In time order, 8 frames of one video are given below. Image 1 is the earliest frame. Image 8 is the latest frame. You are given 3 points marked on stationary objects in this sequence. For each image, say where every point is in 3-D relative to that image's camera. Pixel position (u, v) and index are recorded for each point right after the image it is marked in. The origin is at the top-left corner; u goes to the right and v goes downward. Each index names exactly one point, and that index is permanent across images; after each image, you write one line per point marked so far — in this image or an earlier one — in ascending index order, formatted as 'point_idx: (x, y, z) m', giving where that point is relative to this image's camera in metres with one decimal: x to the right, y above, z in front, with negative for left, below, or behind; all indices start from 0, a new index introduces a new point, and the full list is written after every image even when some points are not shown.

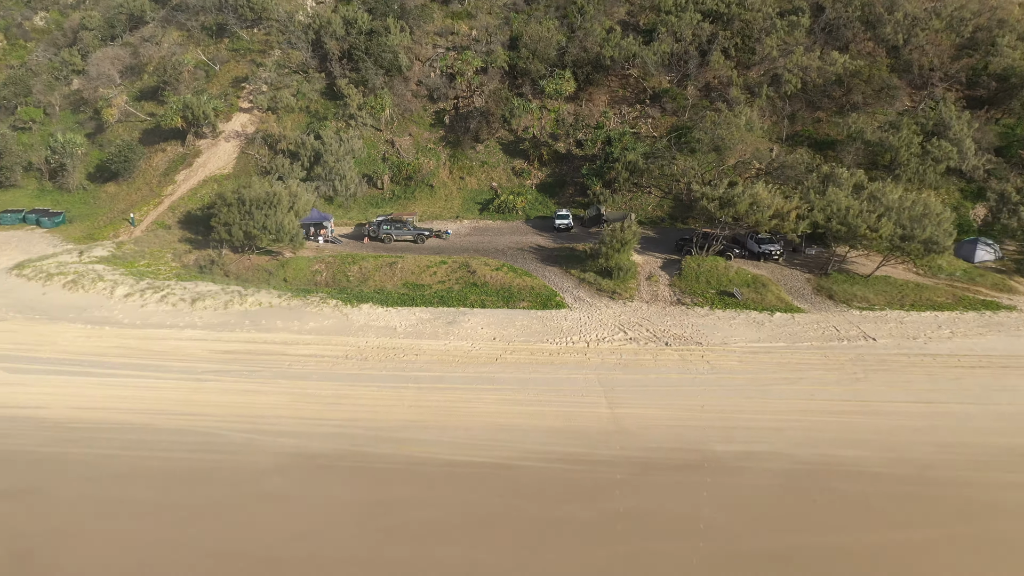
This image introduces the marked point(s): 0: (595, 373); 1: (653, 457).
0: (+0.7, -0.7, +8.4) m
1: (+1.0, -1.2, +6.6) m
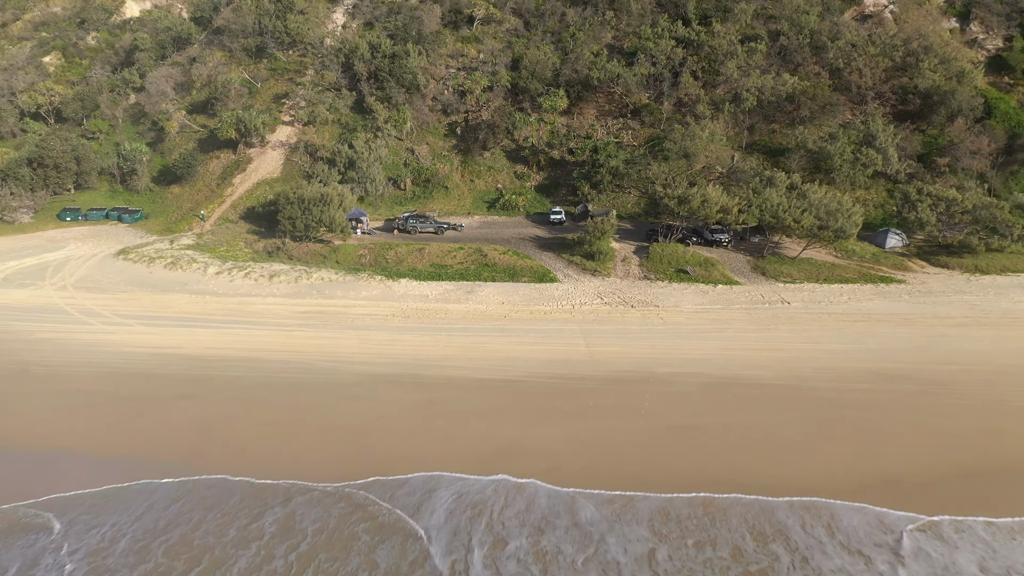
0: (+0.8, -0.4, +11.3) m
1: (+1.0, -0.9, +9.6) m
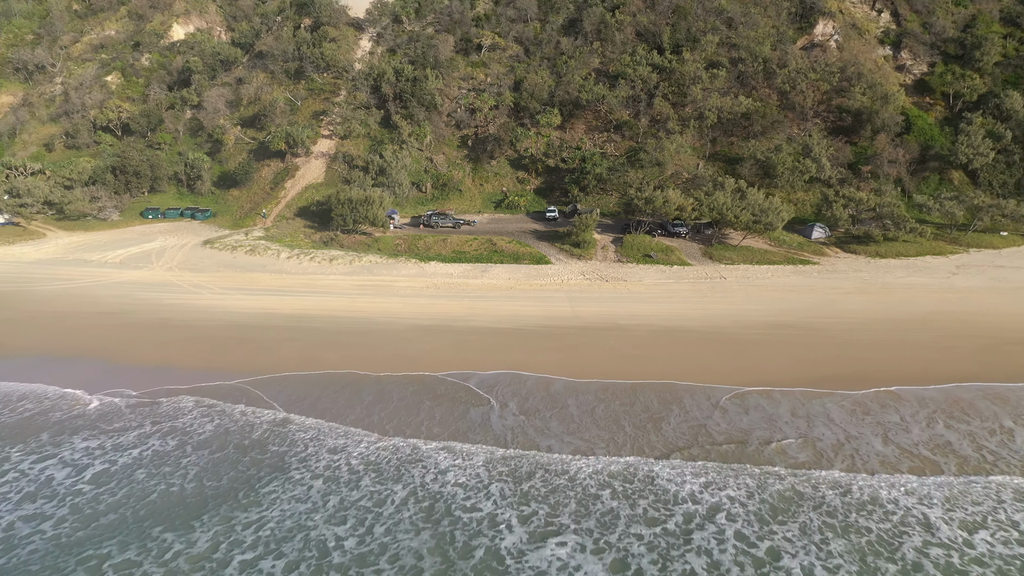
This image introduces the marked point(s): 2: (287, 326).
0: (+0.9, -0.1, +15.2) m
1: (+1.1, -0.5, +13.5) m
2: (-3.2, -0.6, +13.6) m
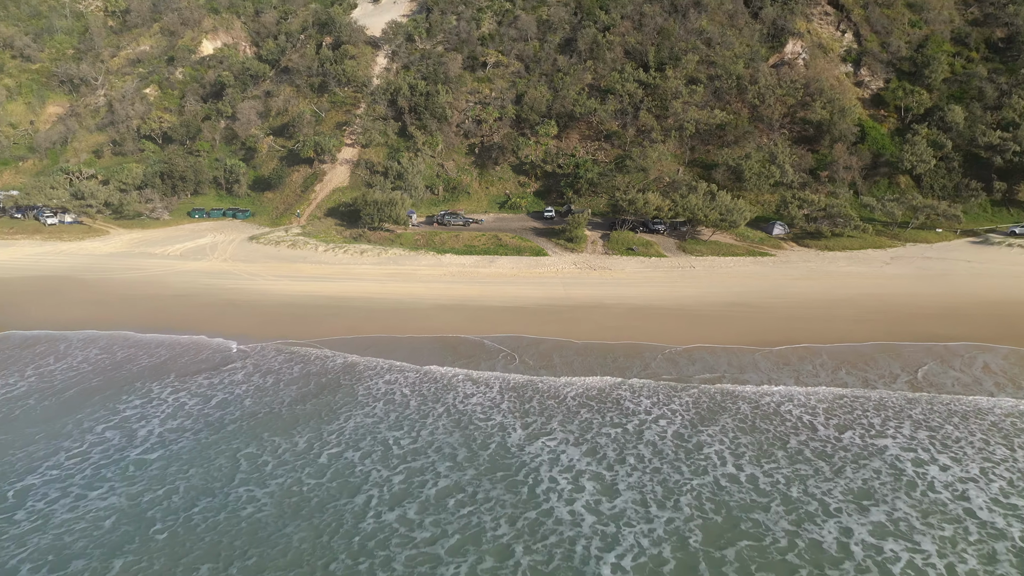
0: (+0.9, +0.2, +18.3) m
1: (+1.2, -0.3, +16.5) m
2: (-3.1, -0.3, +16.6) m
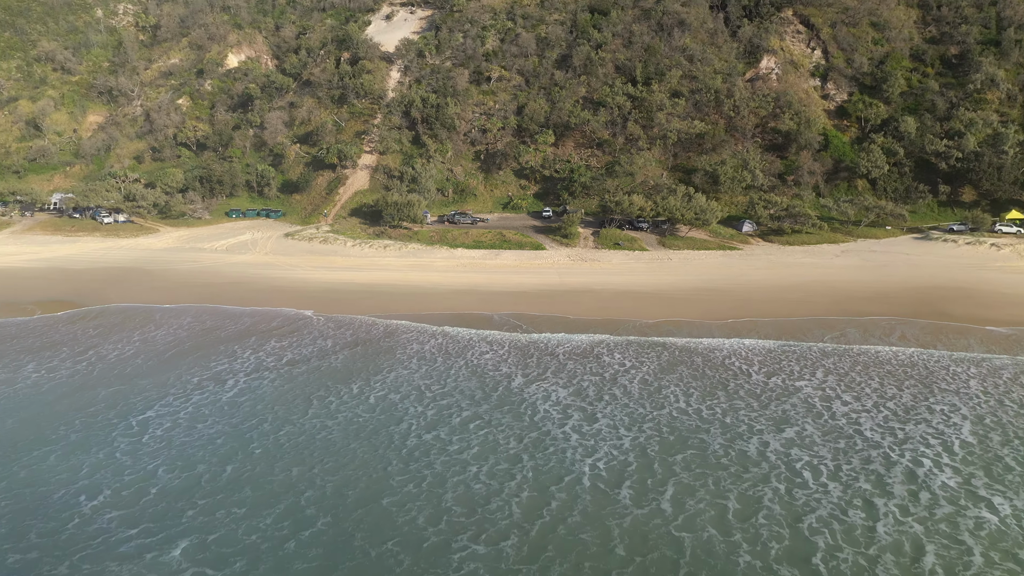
0: (+1.0, +0.4, +21.4) m
1: (+1.2, 0.0, +19.6) m
2: (-3.1, -0.1, +19.7) m
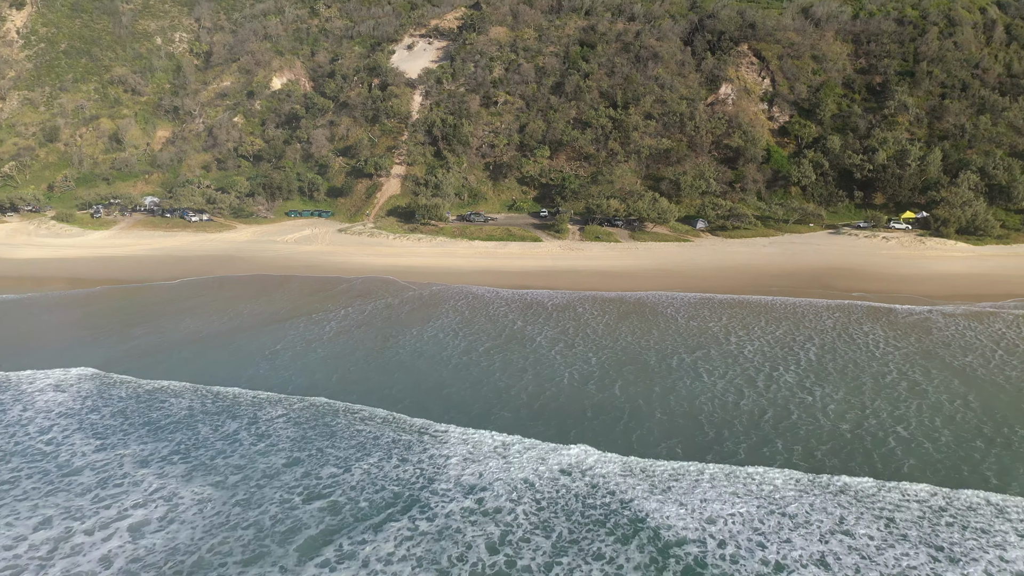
0: (+1.1, +0.9, +28.2) m
1: (+1.4, +0.5, +26.5) m
2: (-2.9, +0.5, +26.6) m
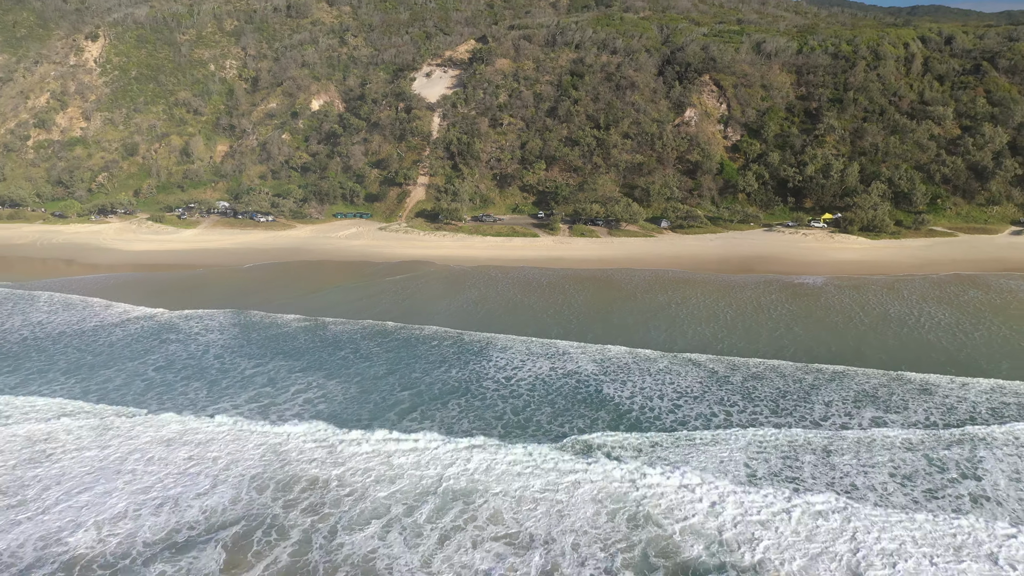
0: (+1.3, +1.5, +36.7) m
1: (+1.6, +1.1, +35.0) m
2: (-2.7, +1.0, +35.1) m
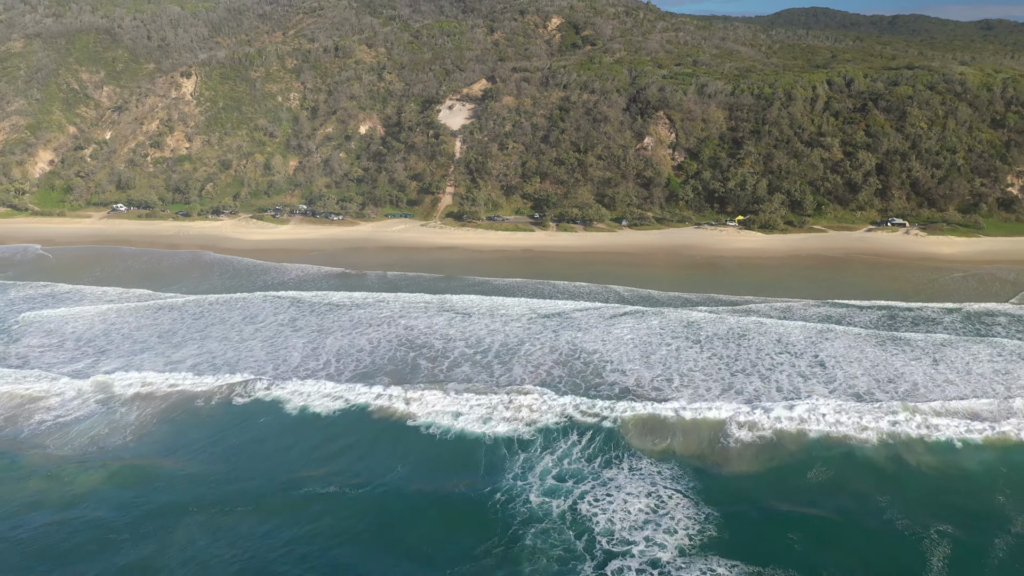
0: (+1.6, +2.7, +52.7) m
1: (+1.8, +2.2, +51.0) m
2: (-2.5, +2.2, +51.0) m
